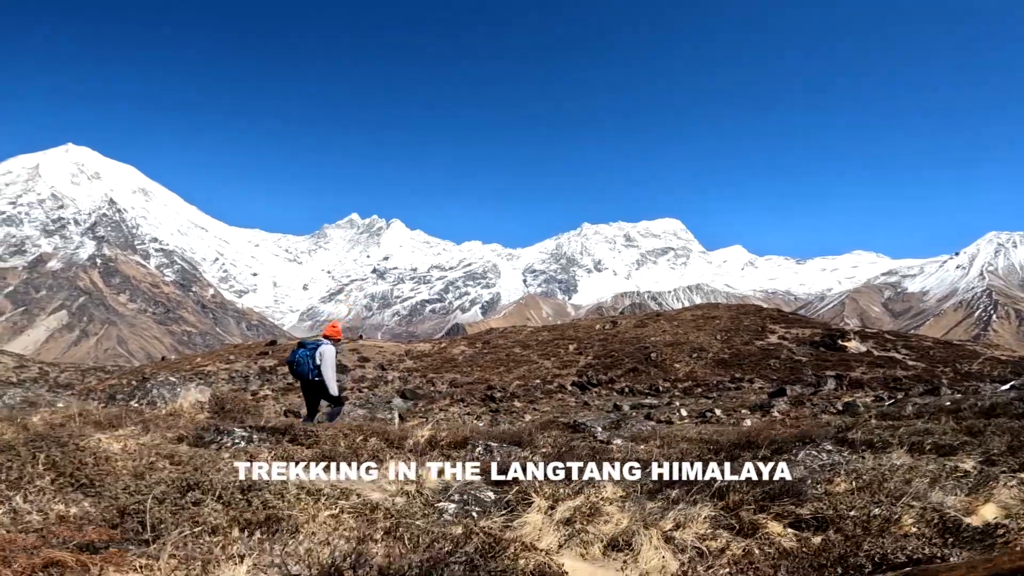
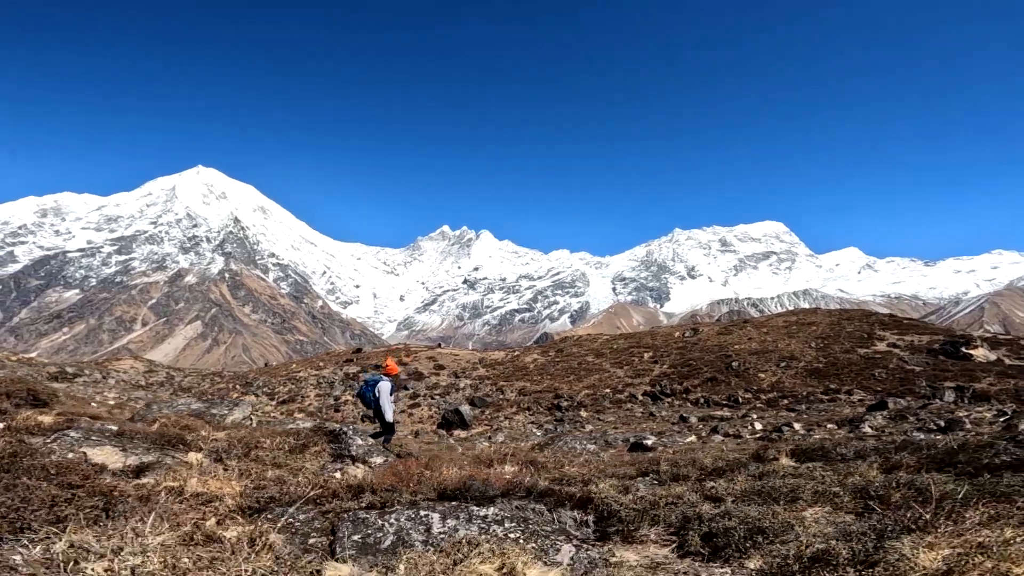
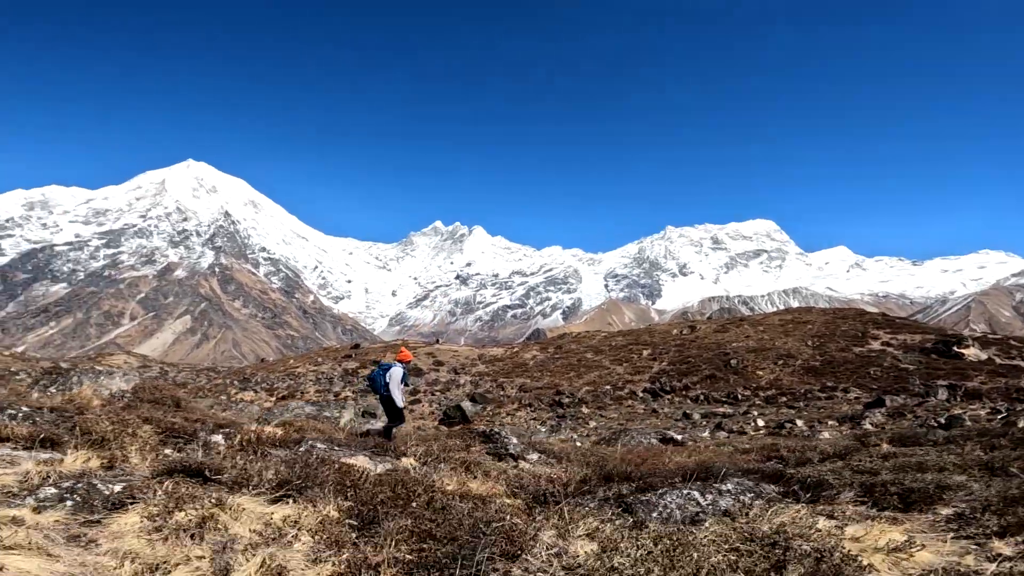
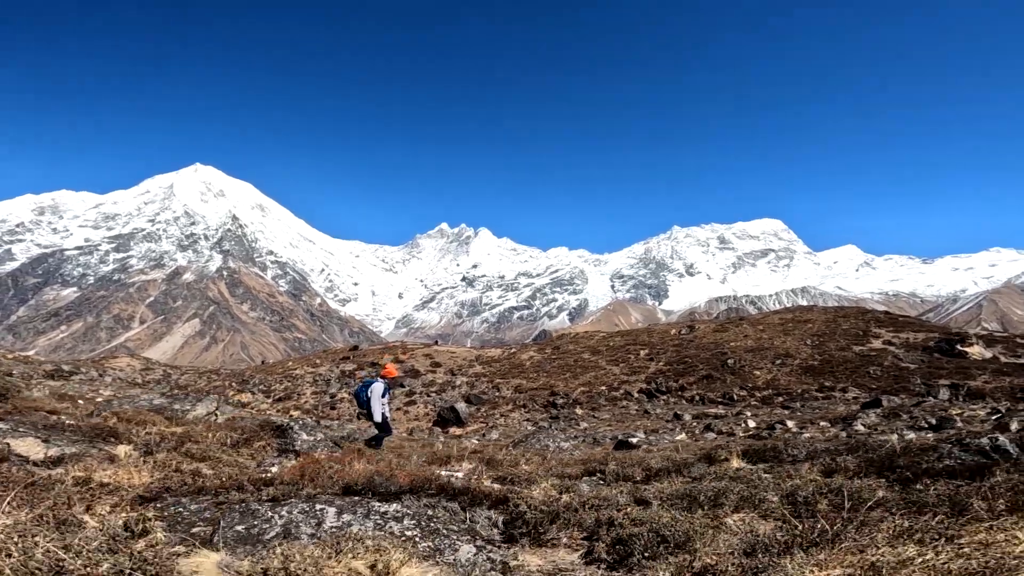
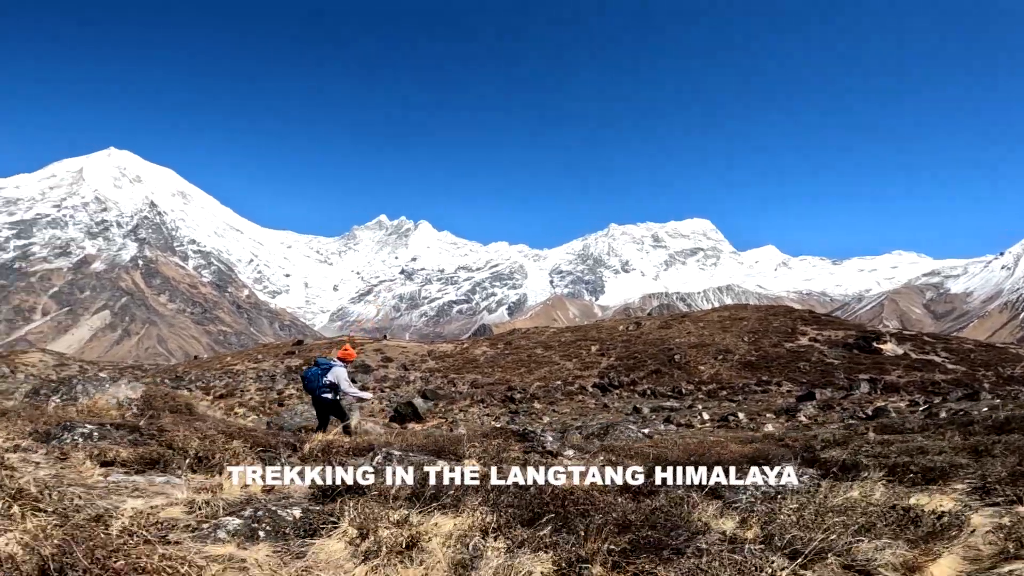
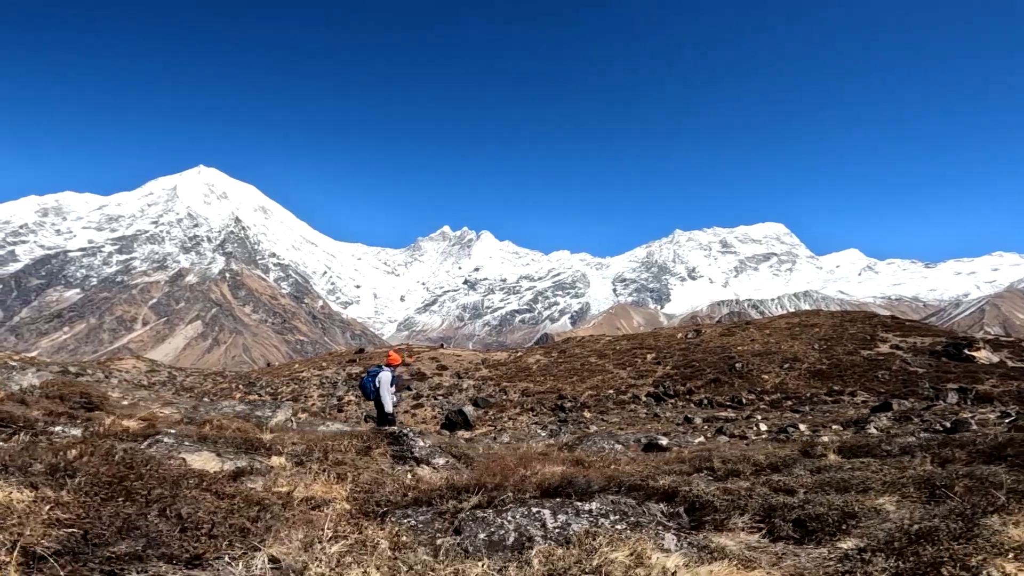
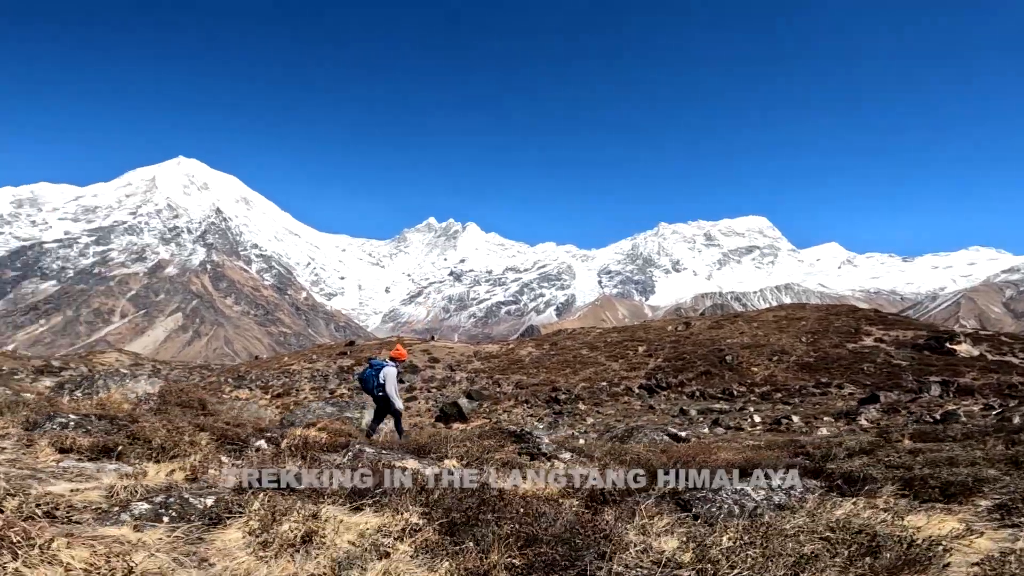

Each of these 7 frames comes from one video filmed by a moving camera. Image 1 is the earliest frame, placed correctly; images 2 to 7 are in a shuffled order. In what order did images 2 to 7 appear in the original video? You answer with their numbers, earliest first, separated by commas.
5, 7, 3, 6, 2, 4
